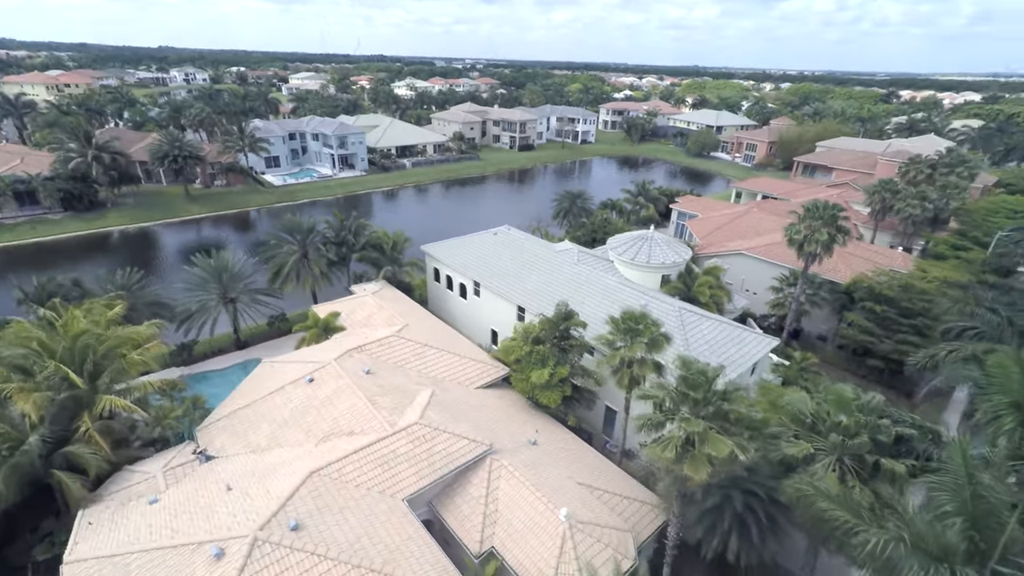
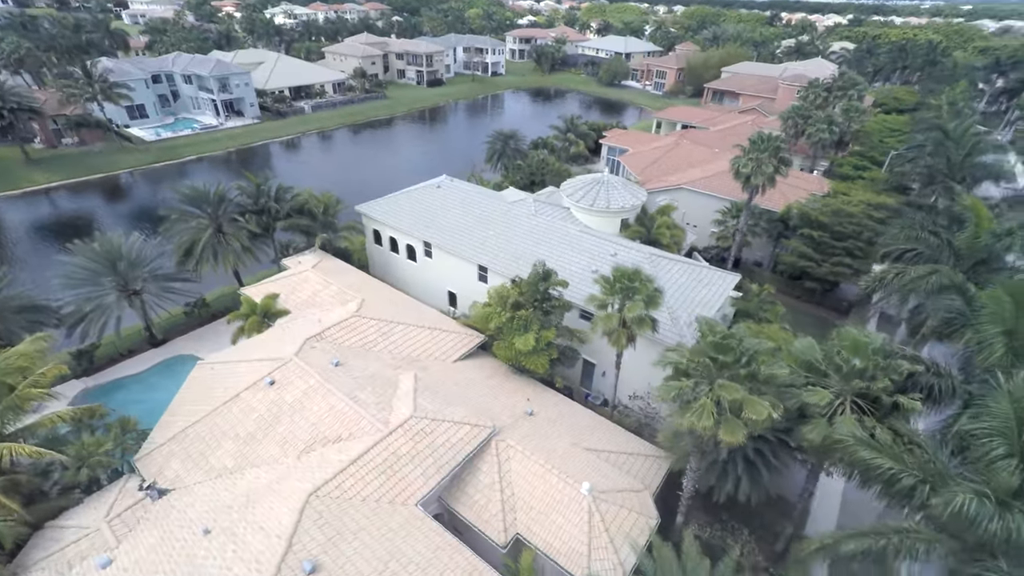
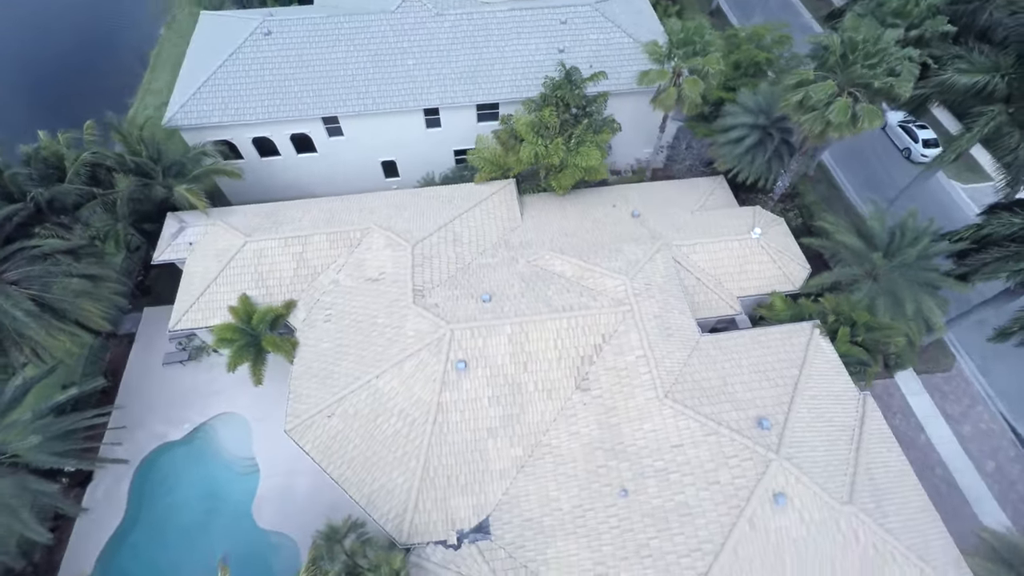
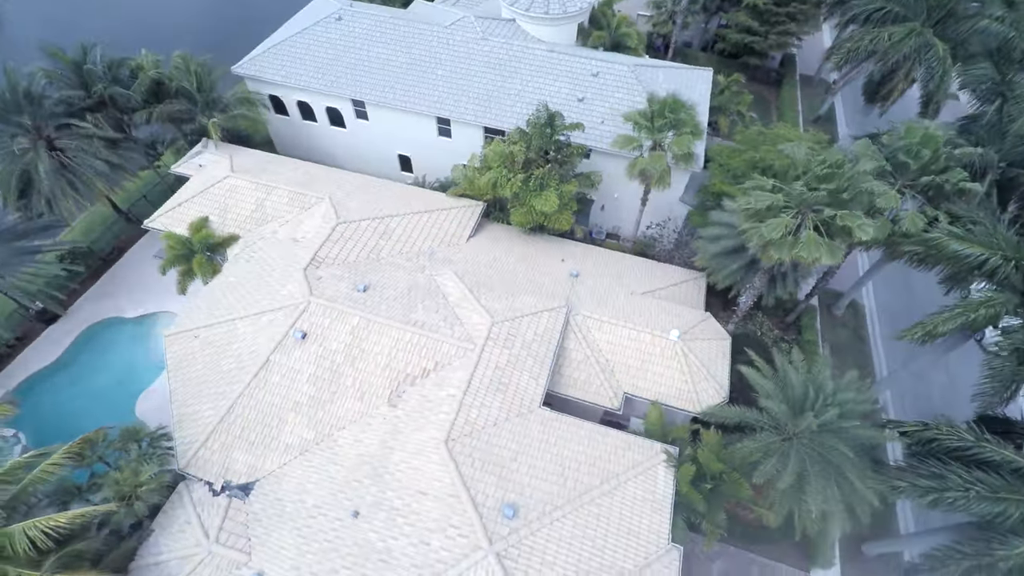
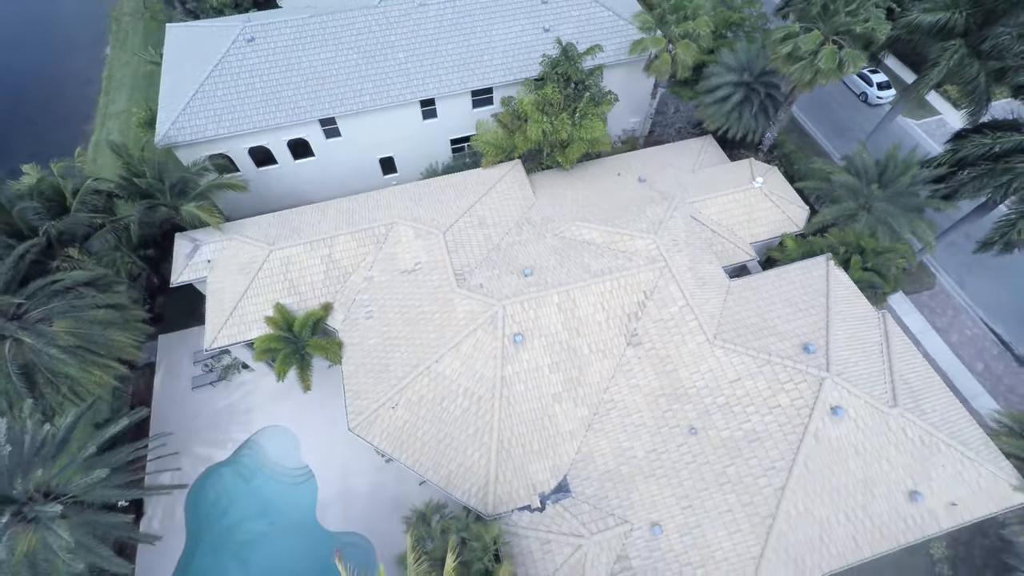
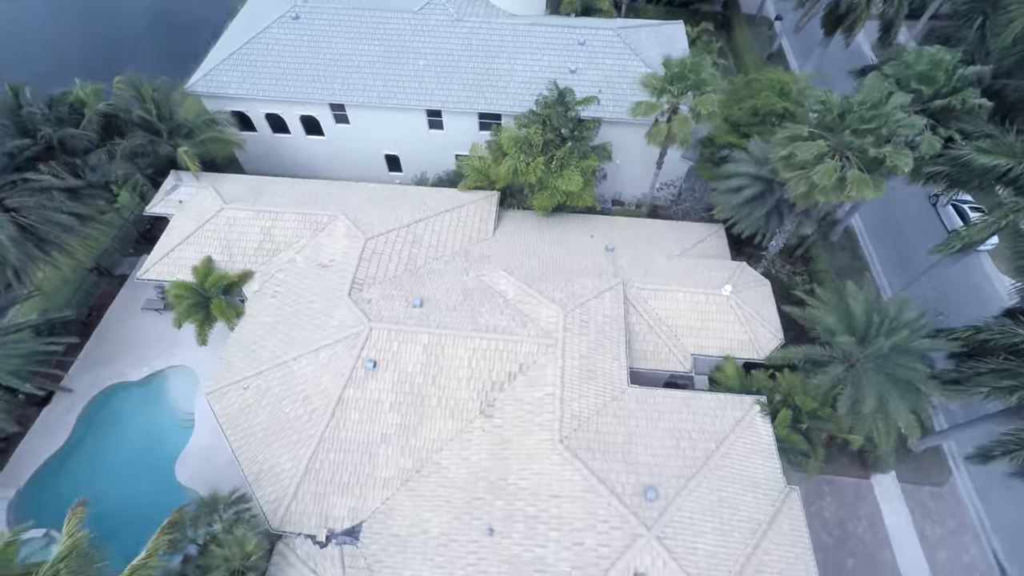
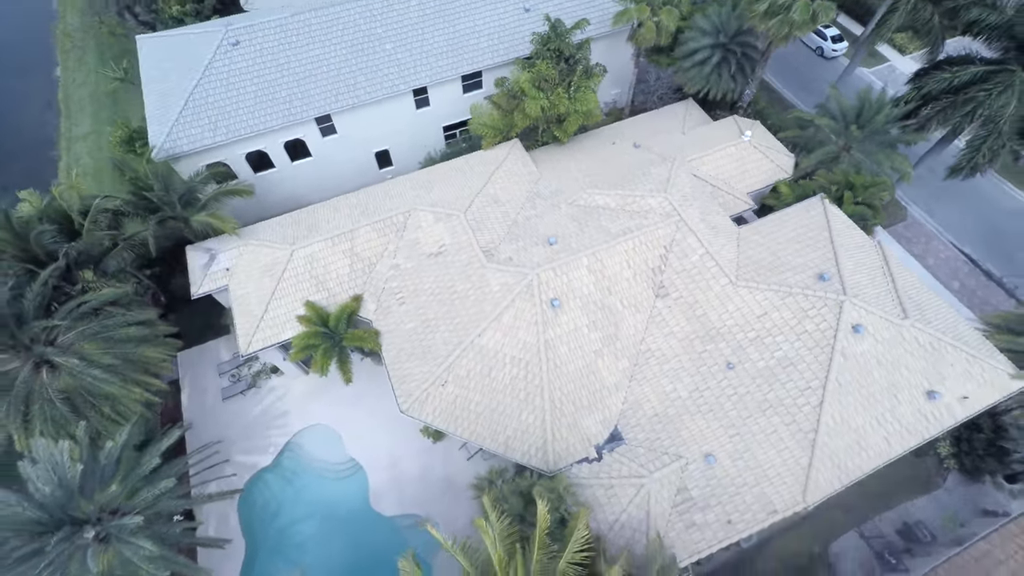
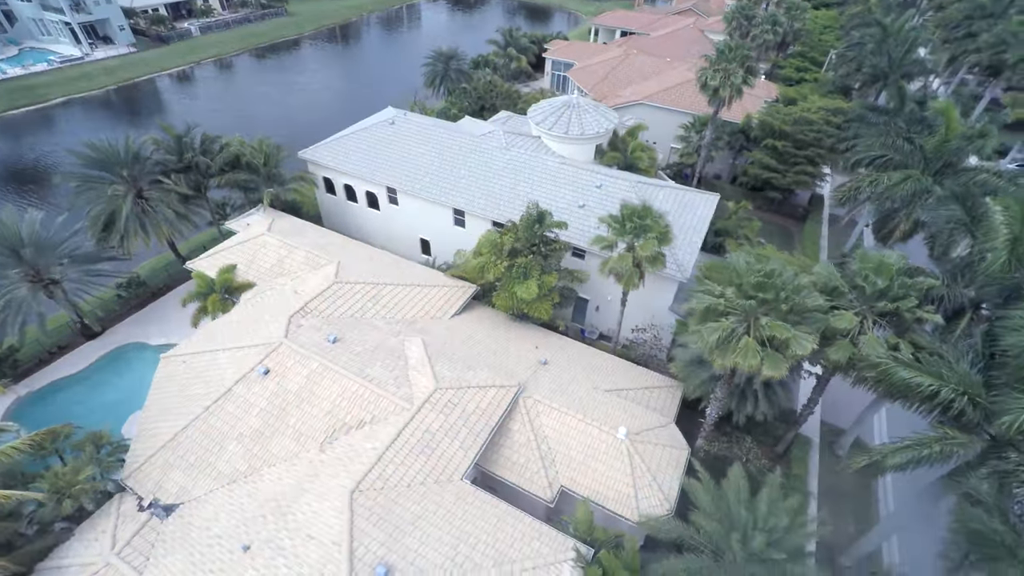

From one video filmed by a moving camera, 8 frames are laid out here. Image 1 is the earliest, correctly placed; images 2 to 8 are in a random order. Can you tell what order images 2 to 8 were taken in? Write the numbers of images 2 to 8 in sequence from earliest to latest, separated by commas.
2, 8, 4, 6, 3, 5, 7
